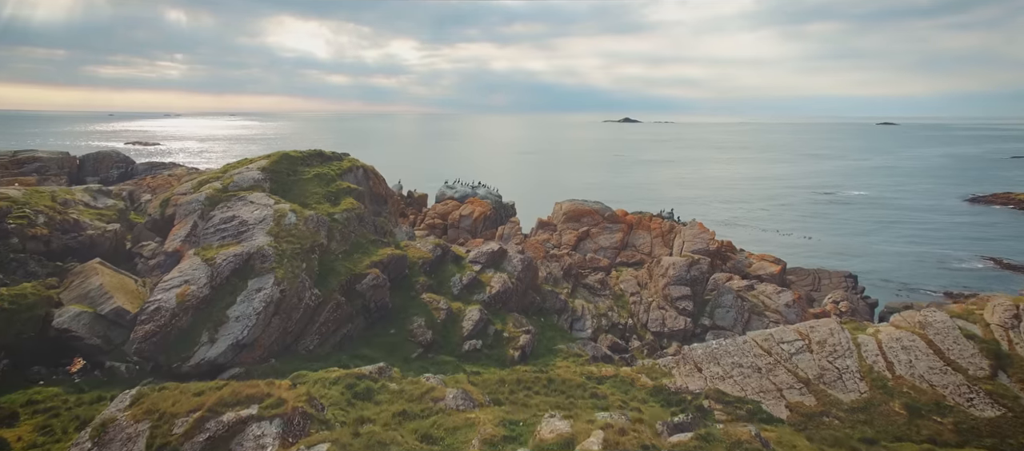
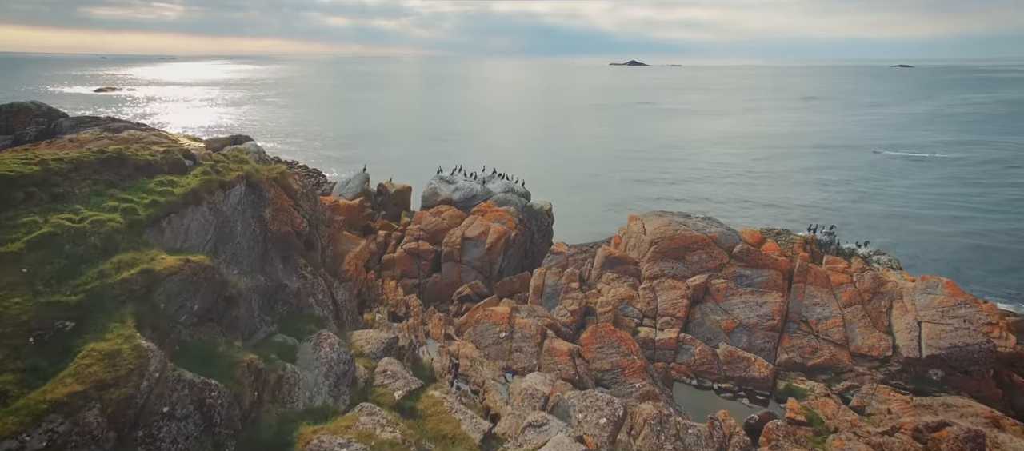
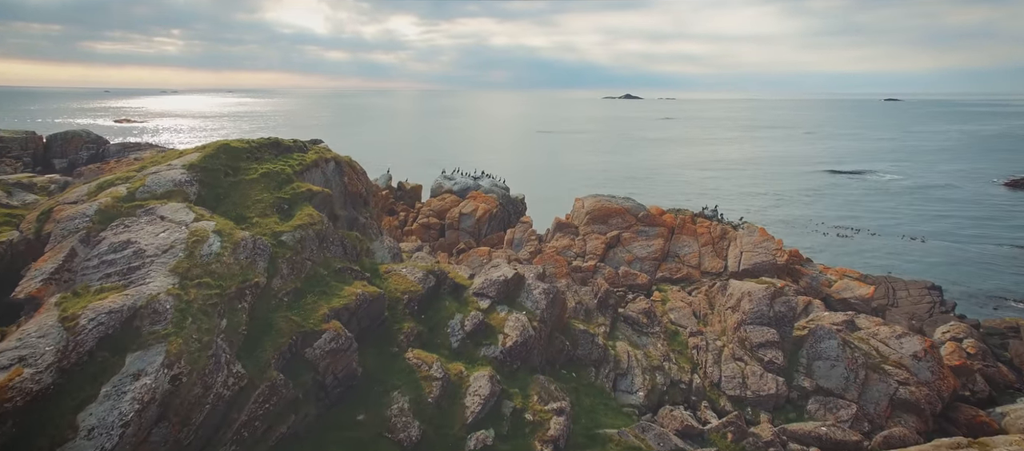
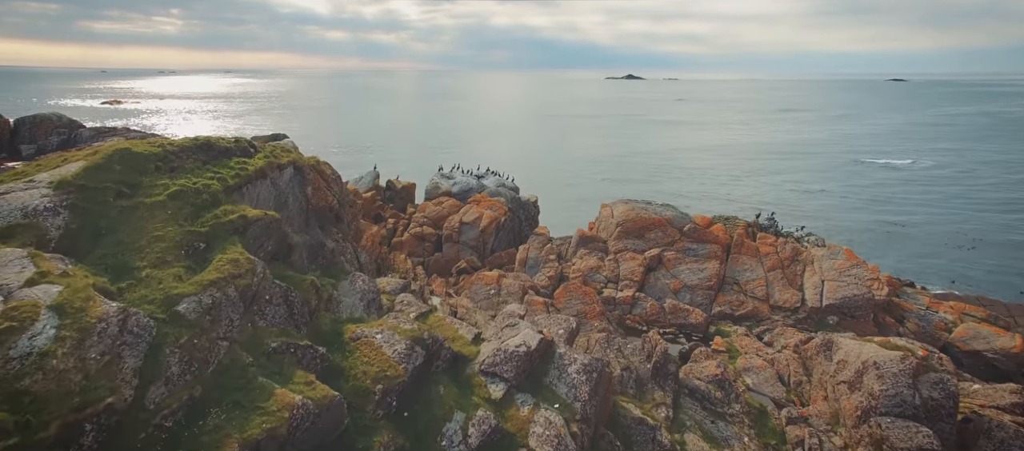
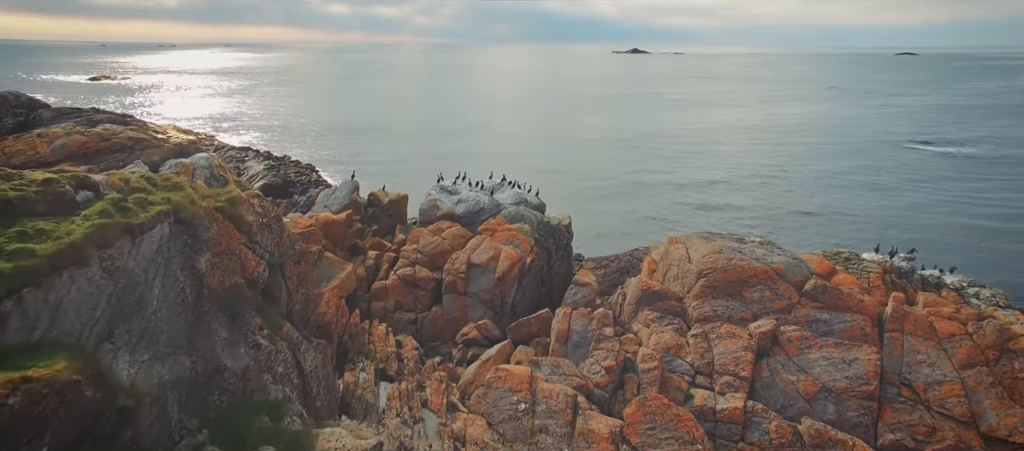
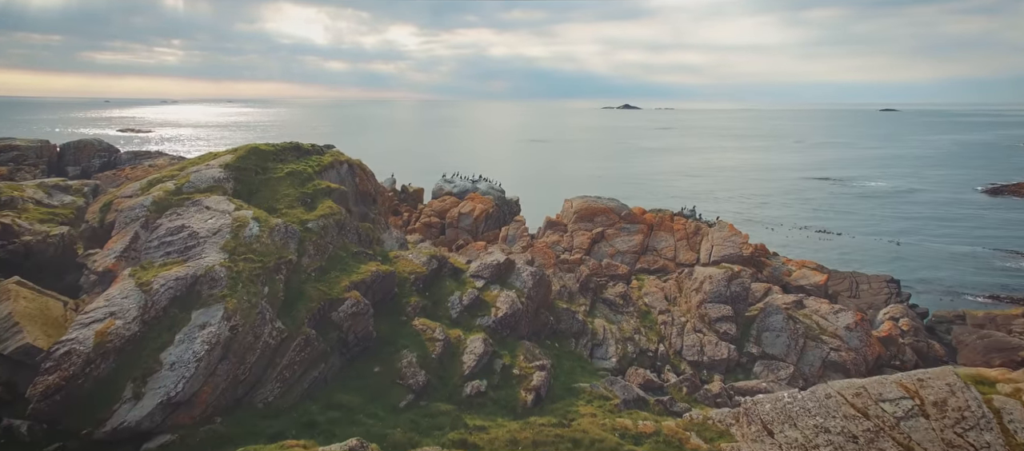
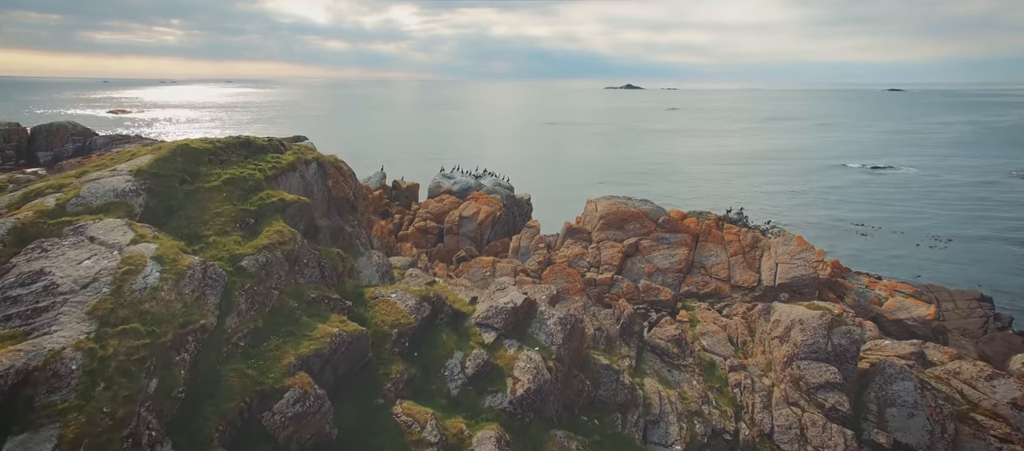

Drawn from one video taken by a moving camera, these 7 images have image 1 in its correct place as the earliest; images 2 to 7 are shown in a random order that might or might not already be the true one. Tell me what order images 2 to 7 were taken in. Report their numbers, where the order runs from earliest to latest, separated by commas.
6, 3, 7, 4, 2, 5
